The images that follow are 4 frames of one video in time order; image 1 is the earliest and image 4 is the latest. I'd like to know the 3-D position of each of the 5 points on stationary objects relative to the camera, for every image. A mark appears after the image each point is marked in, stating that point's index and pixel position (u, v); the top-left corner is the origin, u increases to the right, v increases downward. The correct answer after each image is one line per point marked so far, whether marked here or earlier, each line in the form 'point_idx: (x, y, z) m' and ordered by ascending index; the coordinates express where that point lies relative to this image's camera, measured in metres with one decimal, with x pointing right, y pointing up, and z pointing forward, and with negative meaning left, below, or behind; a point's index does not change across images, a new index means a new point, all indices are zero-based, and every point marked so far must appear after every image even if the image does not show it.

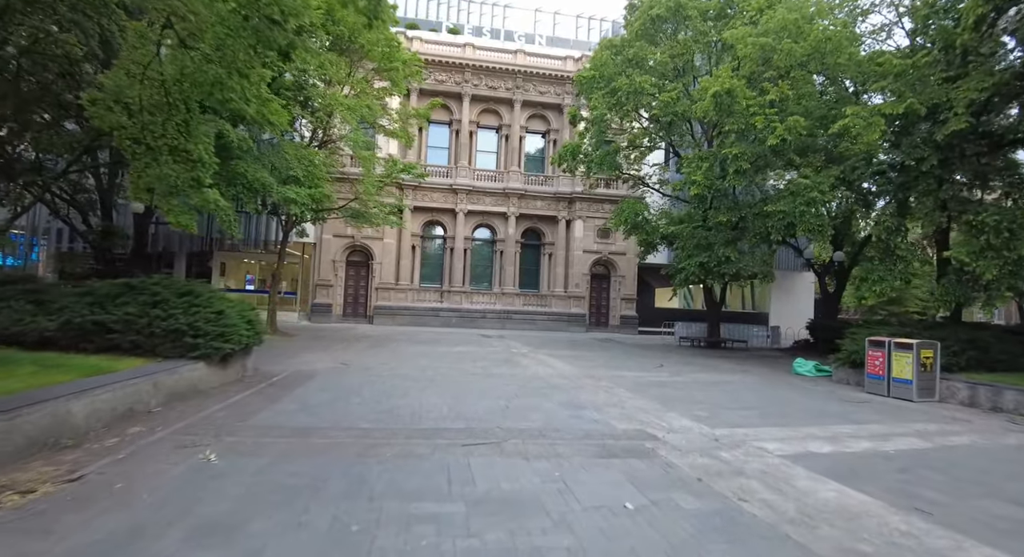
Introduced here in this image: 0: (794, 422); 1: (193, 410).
0: (+4.0, -2.0, +7.7) m
1: (-4.1, -1.7, +6.9) m
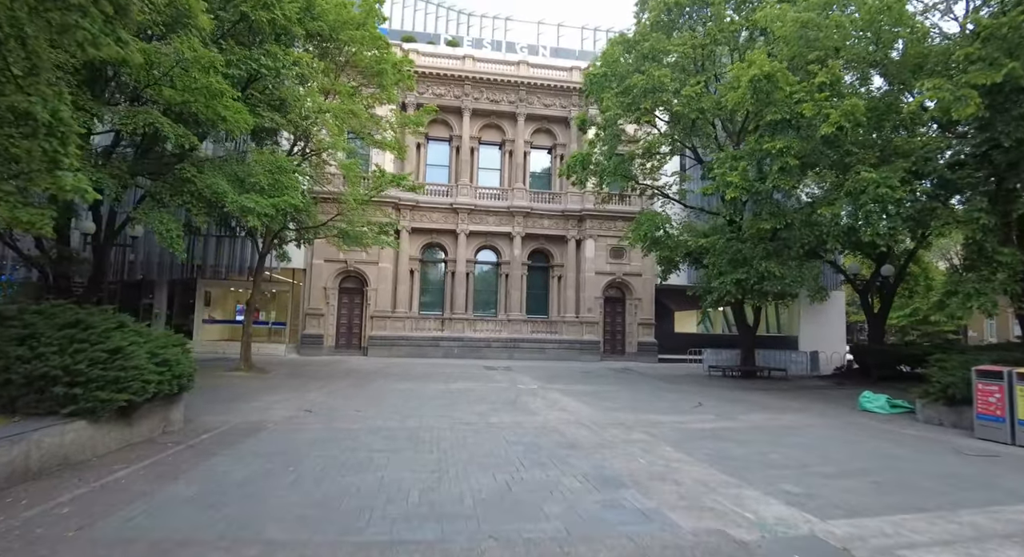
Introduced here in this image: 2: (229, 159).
0: (+4.0, -2.1, +5.2) m
1: (-4.0, -1.9, +4.6) m
2: (-6.4, +2.6, +12.5) m
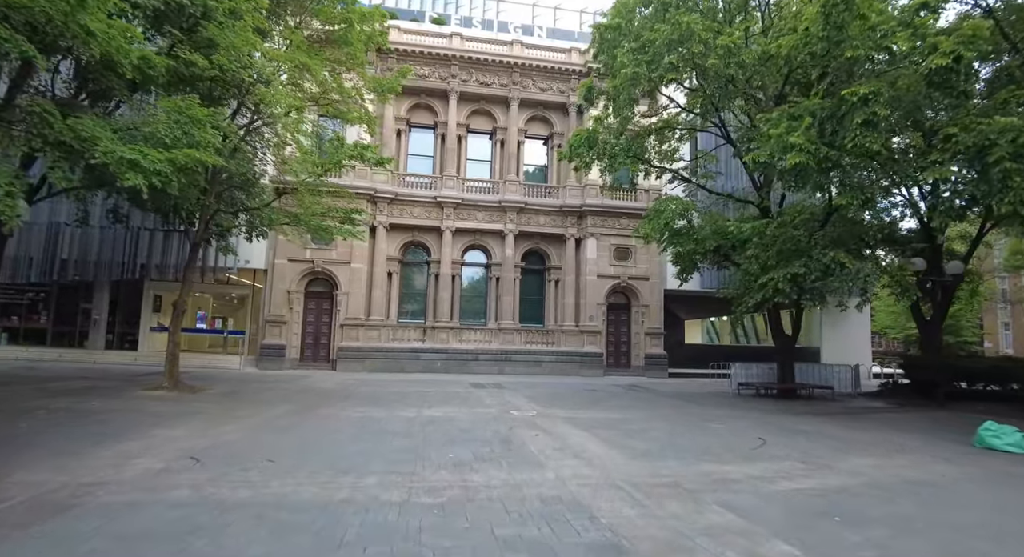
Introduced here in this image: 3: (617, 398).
0: (+4.0, -1.8, +2.0) m
1: (-4.0, -1.5, +1.2) m
2: (-6.5, +2.8, +9.2) m
3: (+3.1, -3.4, +15.7) m
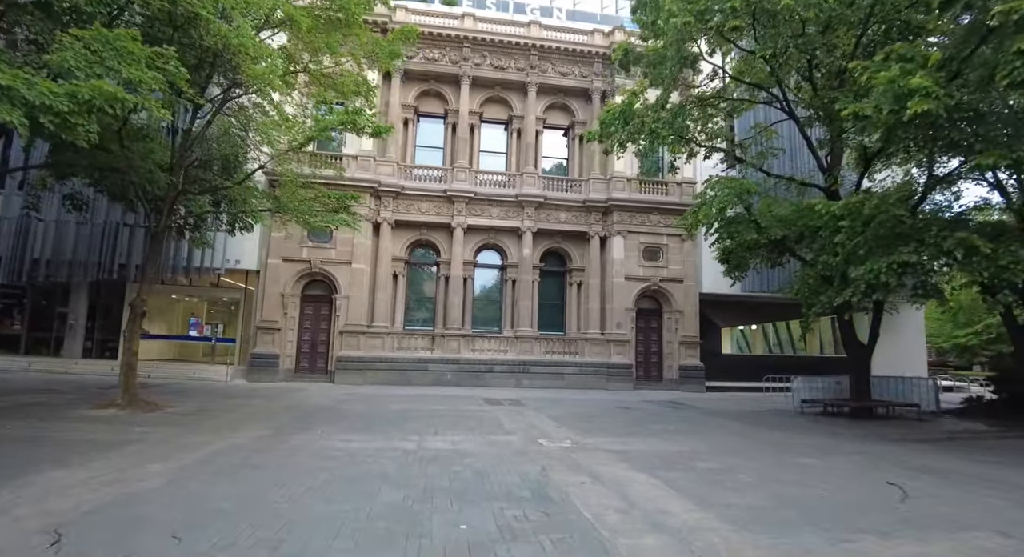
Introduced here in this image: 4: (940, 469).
0: (+4.3, -1.5, -0.6) m
1: (-3.8, -1.2, -1.1) m
2: (-6.1, +3.0, +7.0) m
3: (+3.6, -3.4, +13.2) m
4: (+5.9, -2.6, +7.6) m
